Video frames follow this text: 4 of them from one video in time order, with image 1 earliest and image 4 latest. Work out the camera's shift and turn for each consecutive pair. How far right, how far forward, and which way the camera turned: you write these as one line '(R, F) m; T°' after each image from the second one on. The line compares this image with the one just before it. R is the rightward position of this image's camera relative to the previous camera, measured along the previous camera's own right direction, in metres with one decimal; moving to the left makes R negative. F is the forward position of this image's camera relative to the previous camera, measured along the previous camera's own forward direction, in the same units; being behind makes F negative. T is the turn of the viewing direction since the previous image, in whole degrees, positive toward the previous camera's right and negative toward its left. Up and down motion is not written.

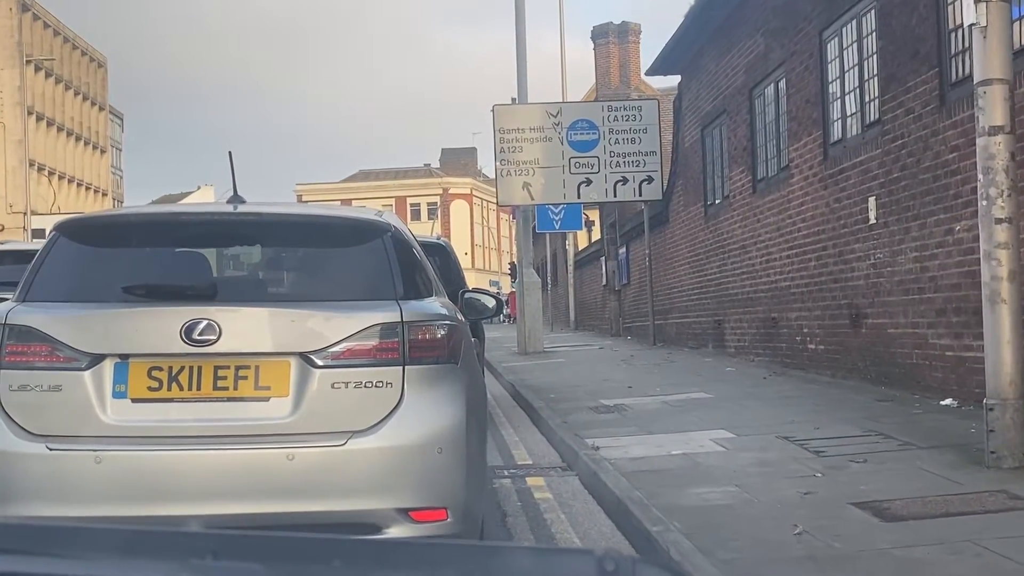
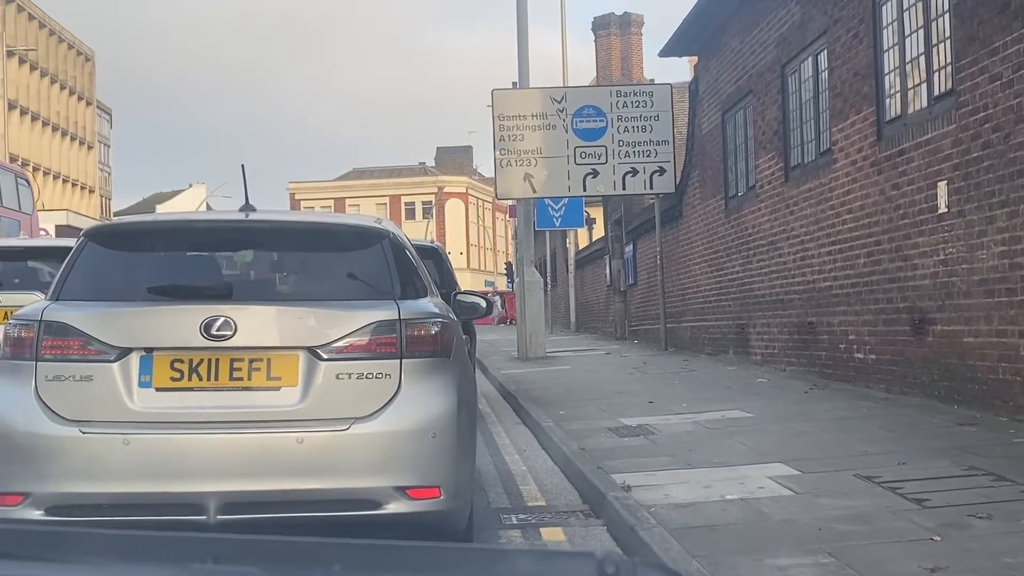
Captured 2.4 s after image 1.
(-0.1, +1.5) m; 0°
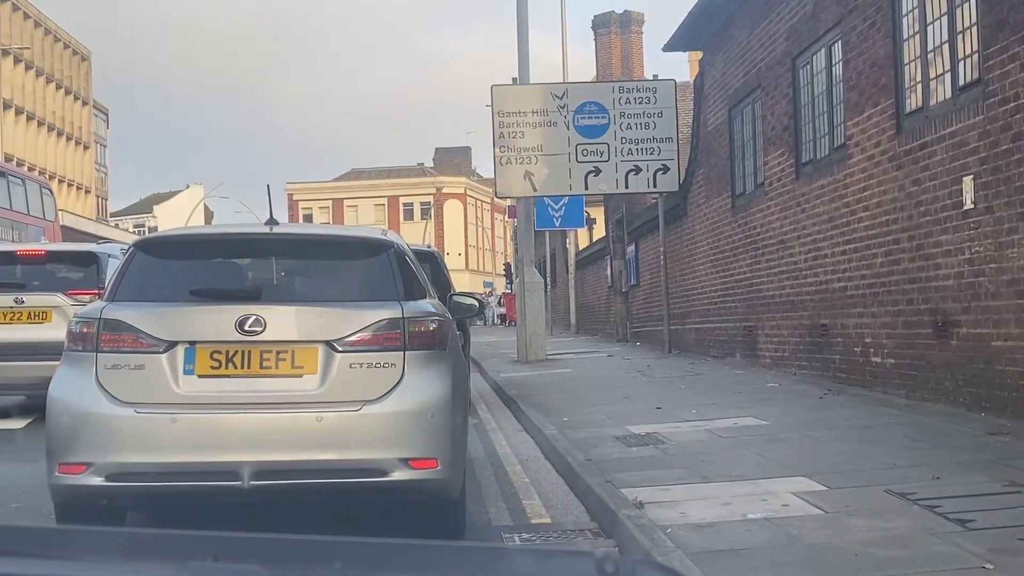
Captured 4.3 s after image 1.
(0.0, +0.5) m; 0°
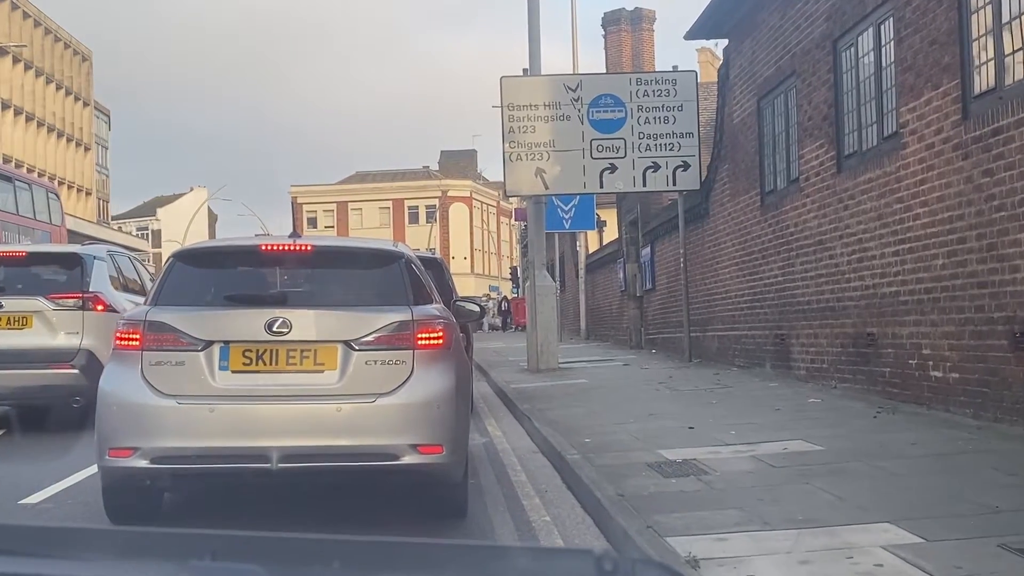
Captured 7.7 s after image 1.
(-0.1, +1.1) m; 0°
